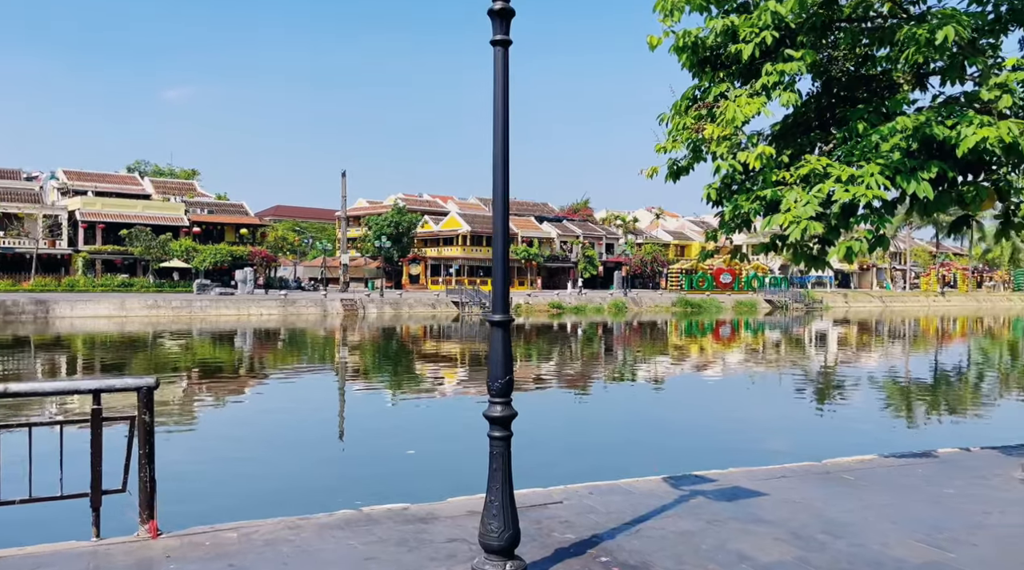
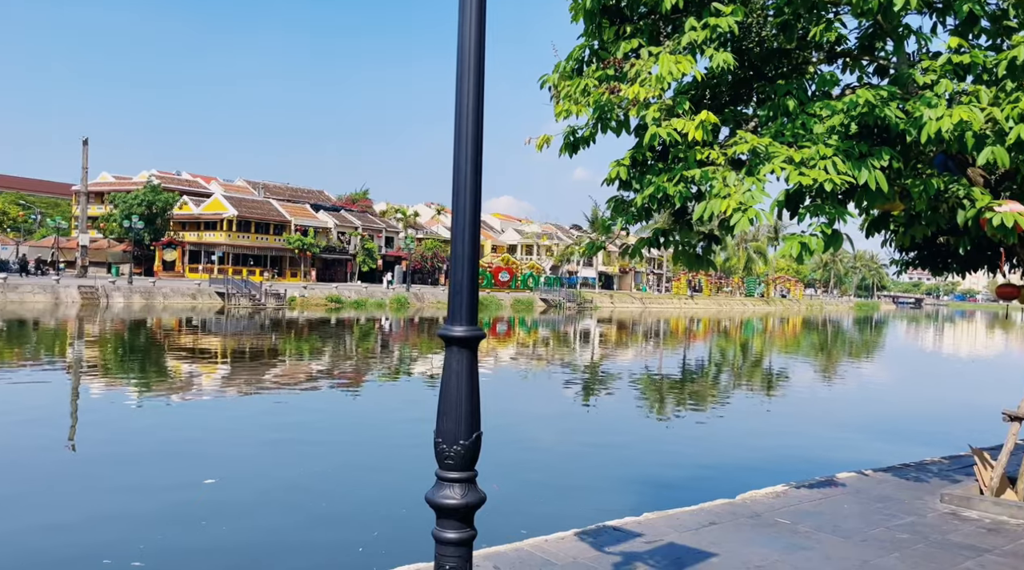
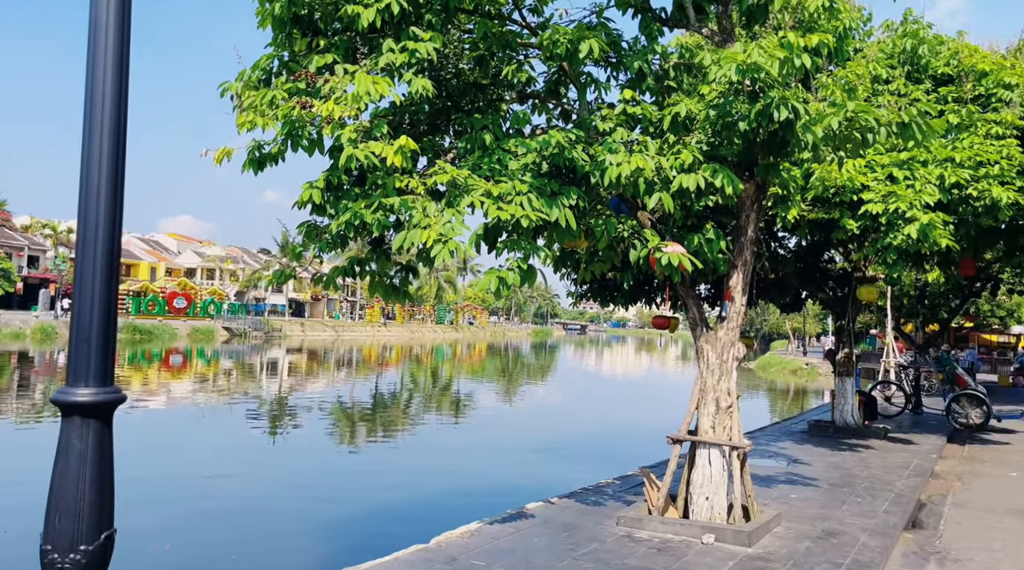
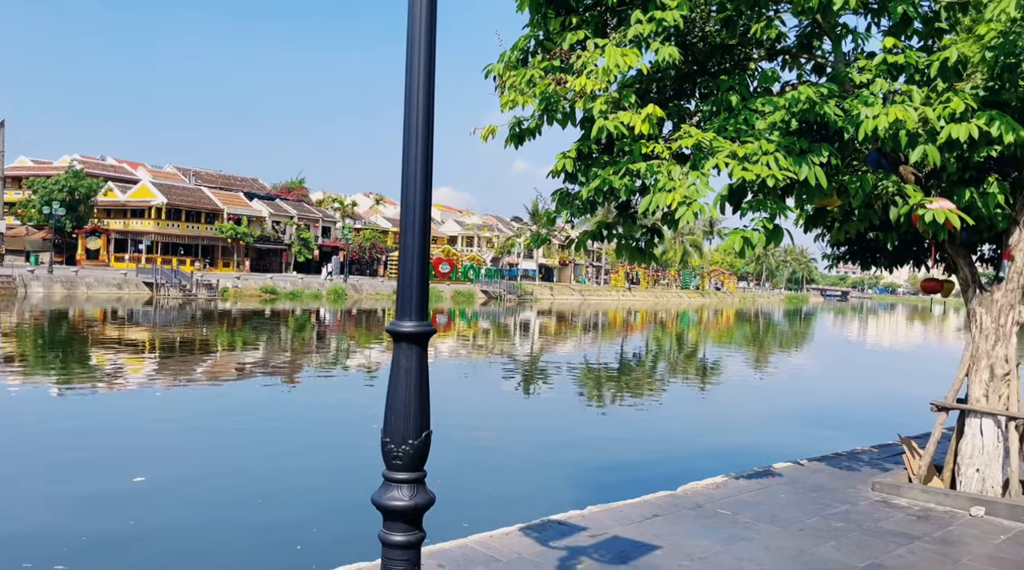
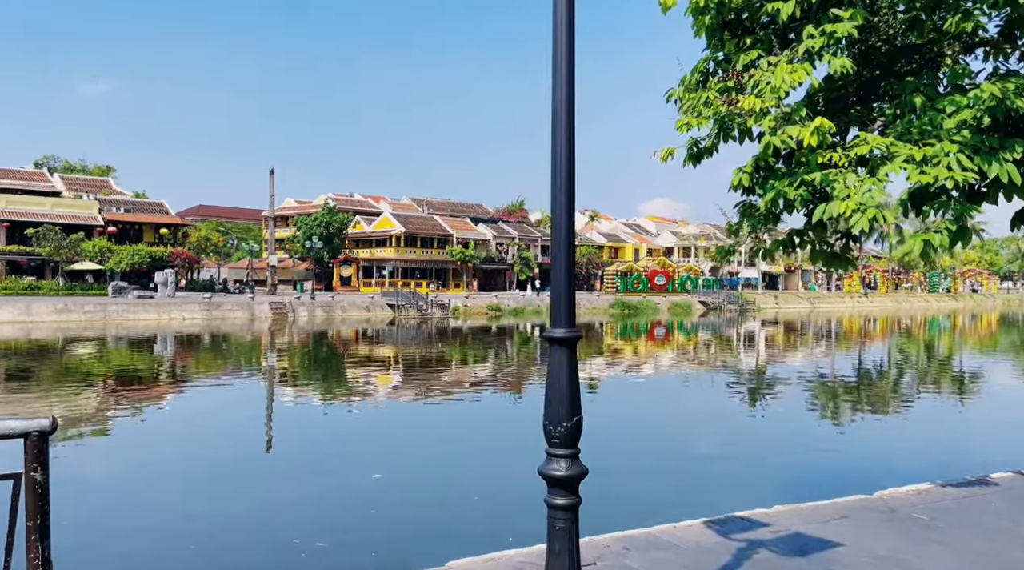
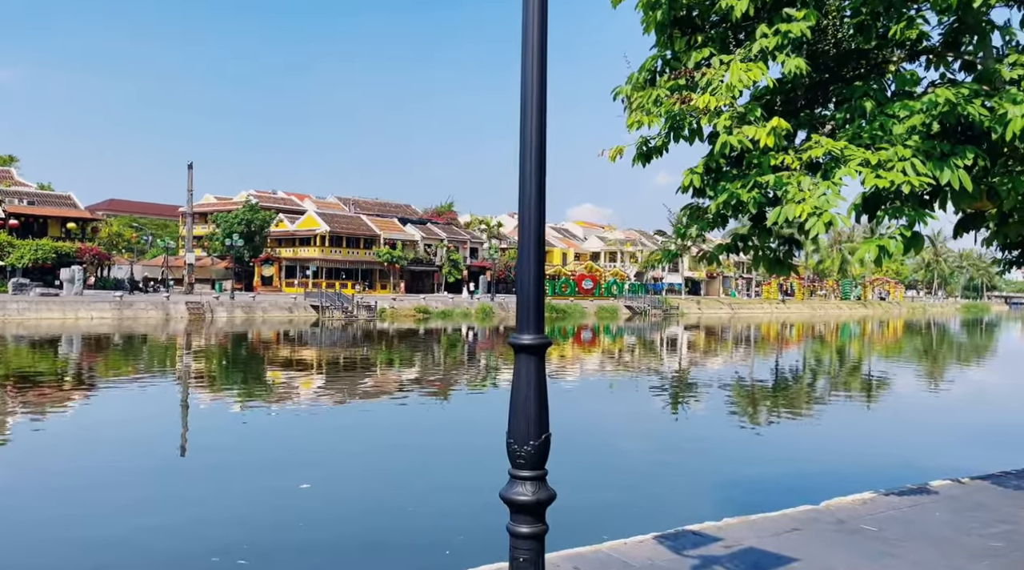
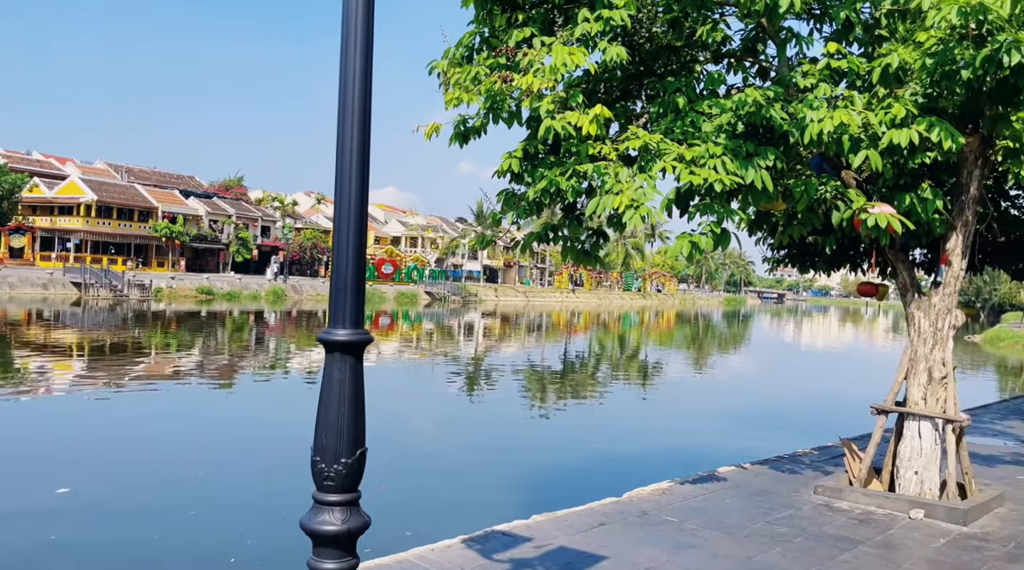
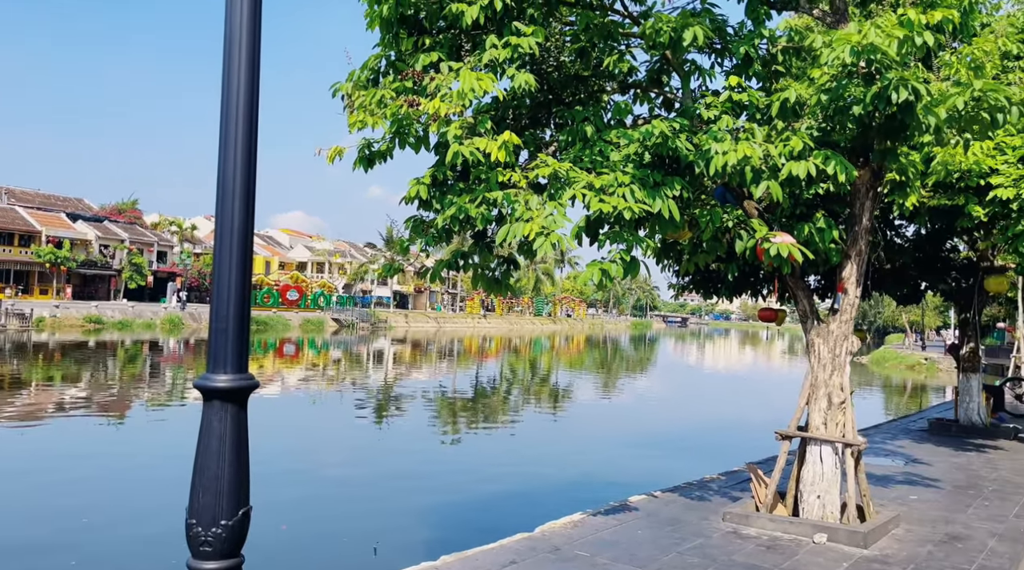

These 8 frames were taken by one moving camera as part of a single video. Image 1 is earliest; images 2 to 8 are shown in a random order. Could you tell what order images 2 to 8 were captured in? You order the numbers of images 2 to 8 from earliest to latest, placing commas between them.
5, 6, 2, 4, 7, 8, 3
